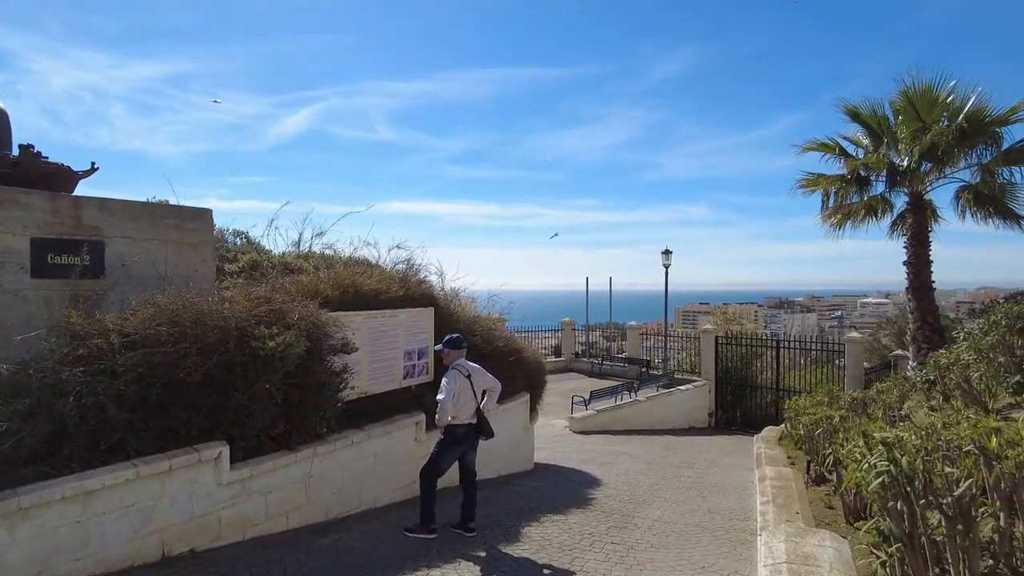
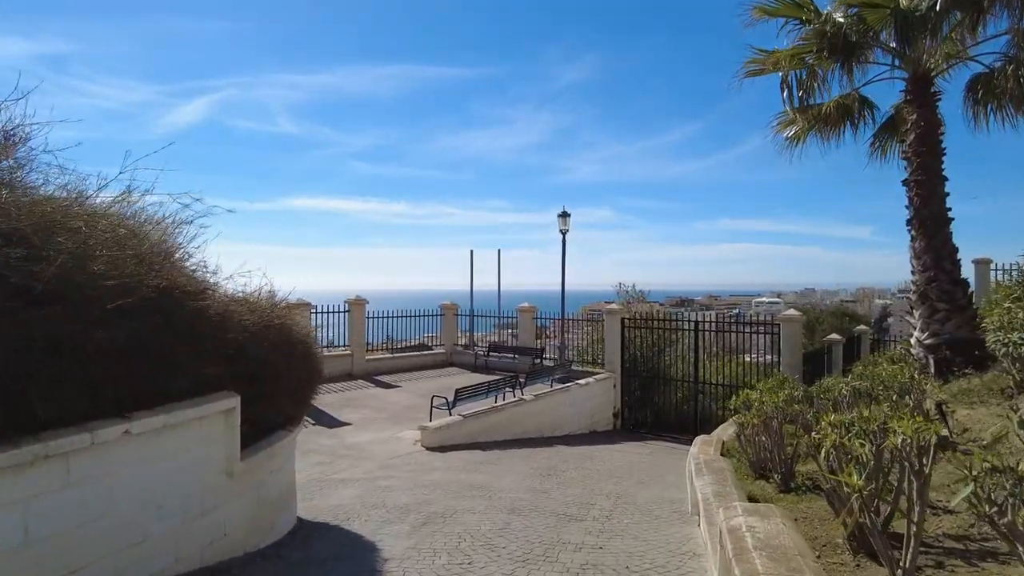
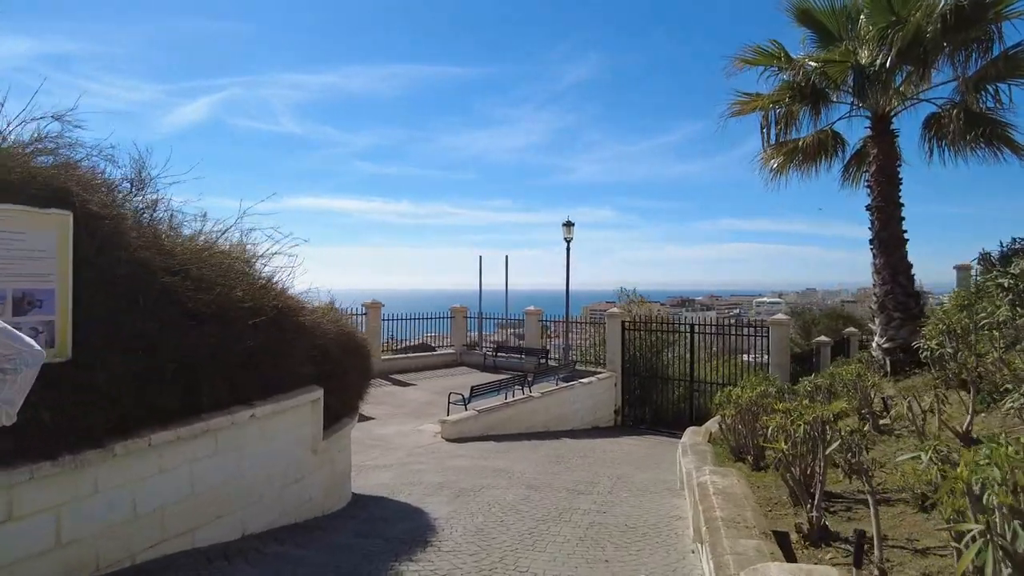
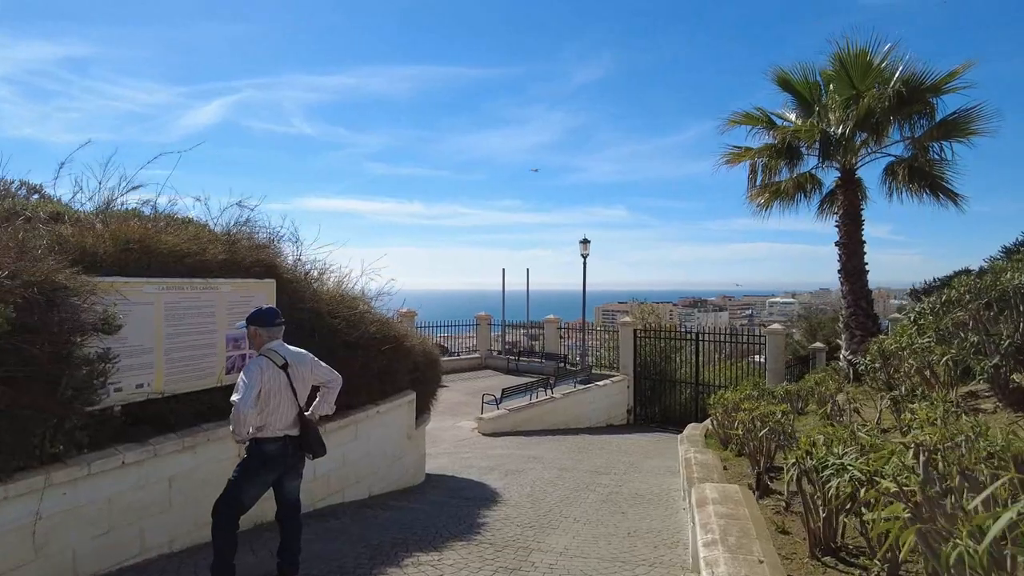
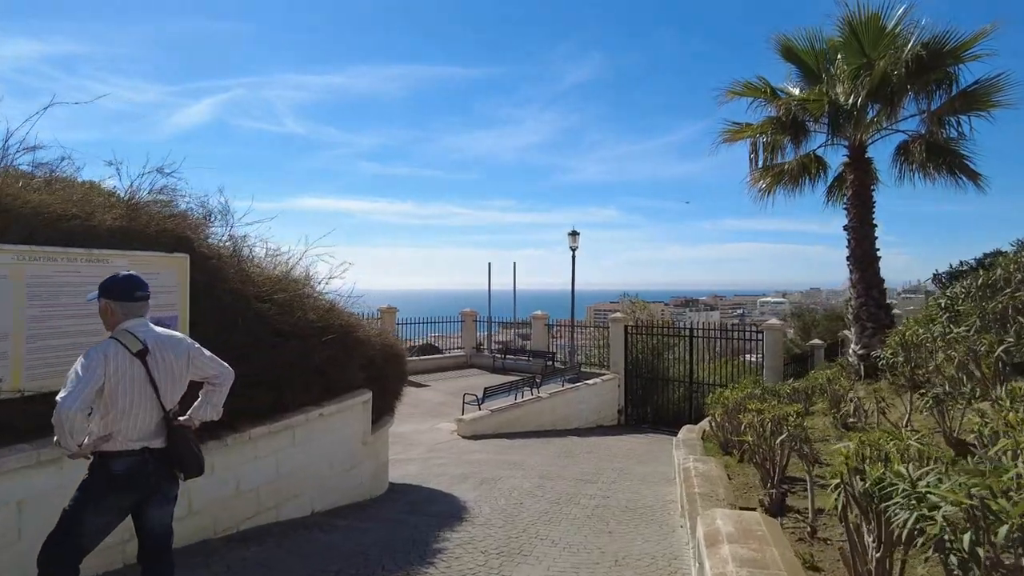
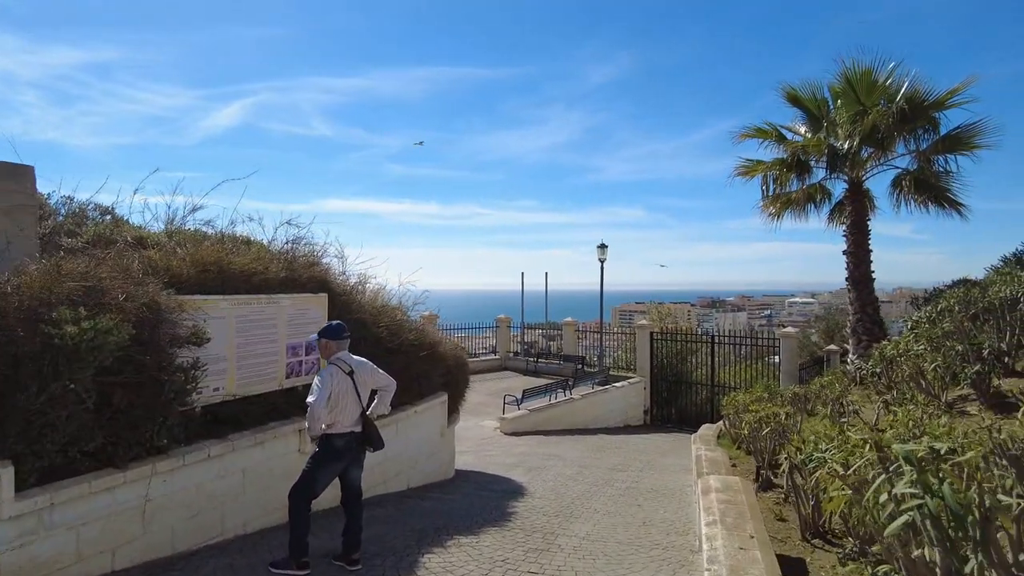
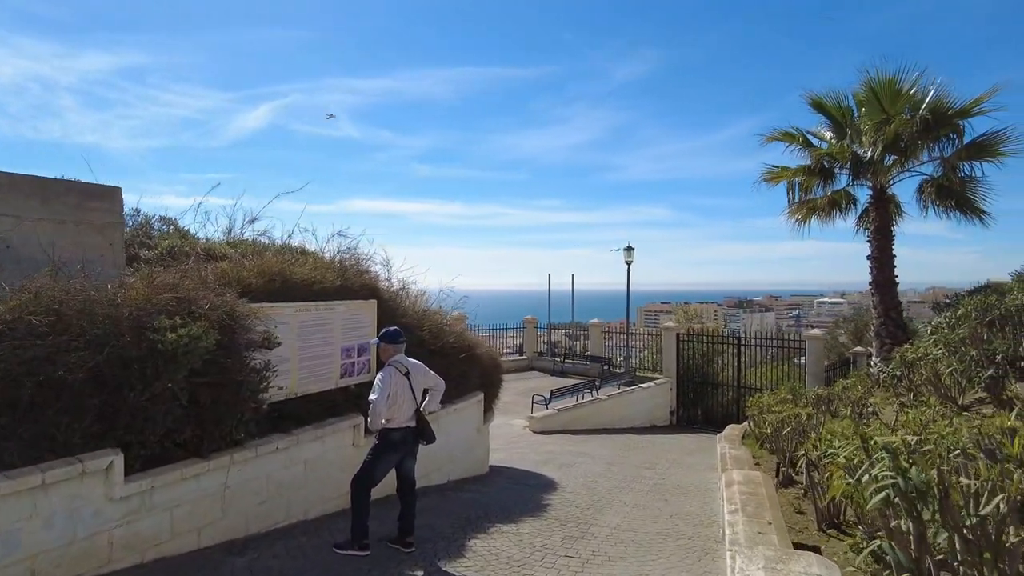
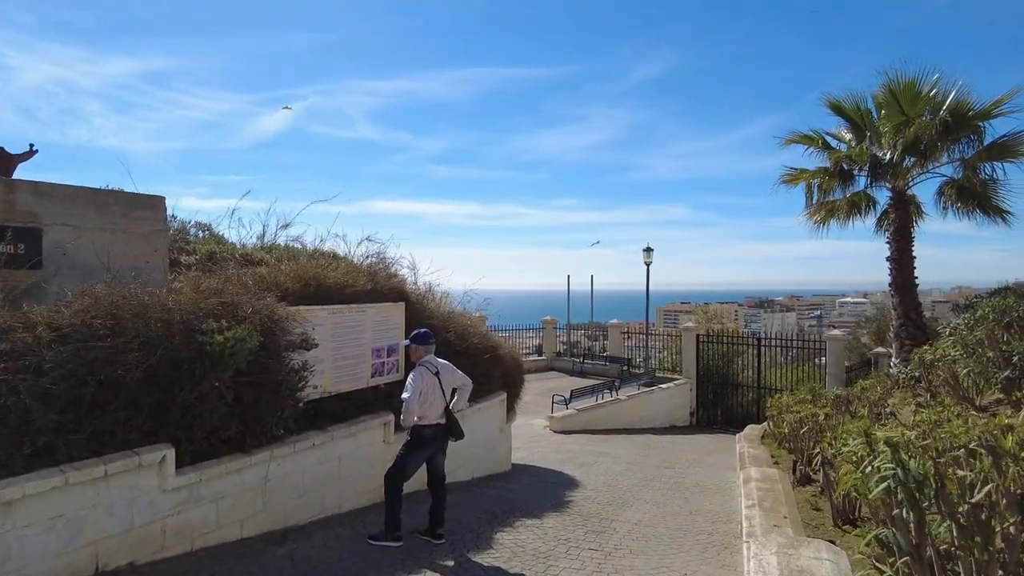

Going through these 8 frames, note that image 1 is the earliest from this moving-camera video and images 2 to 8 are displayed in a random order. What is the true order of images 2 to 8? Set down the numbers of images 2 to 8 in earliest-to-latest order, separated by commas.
8, 7, 6, 4, 5, 3, 2
